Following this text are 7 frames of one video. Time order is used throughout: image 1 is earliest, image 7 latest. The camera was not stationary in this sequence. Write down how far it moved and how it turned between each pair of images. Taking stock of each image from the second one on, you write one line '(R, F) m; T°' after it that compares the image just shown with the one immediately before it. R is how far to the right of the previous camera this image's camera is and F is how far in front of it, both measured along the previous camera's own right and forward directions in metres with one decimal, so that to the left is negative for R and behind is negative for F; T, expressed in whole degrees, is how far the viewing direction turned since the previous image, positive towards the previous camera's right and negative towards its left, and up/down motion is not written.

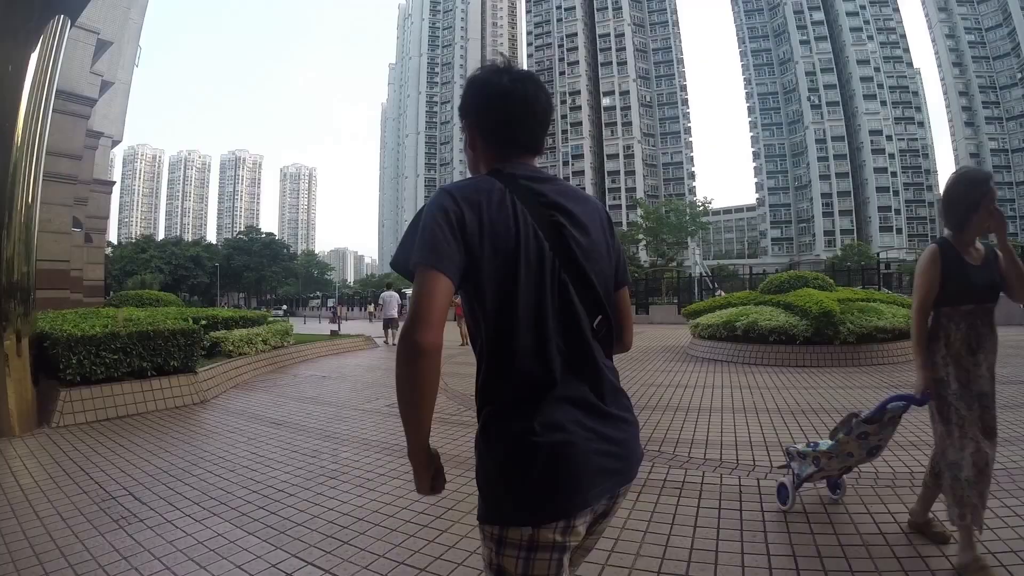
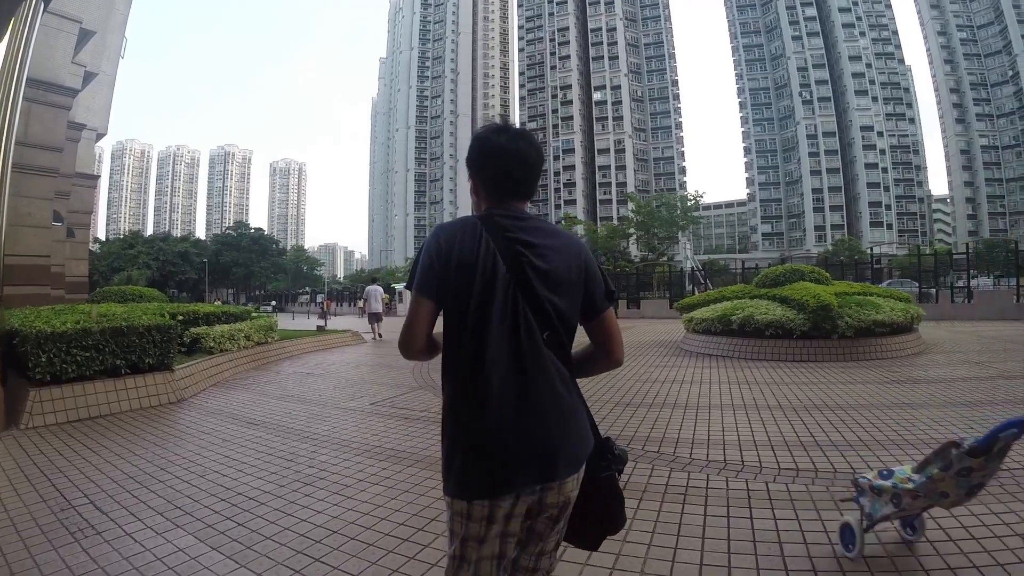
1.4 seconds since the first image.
(0.0, +0.2) m; +1°
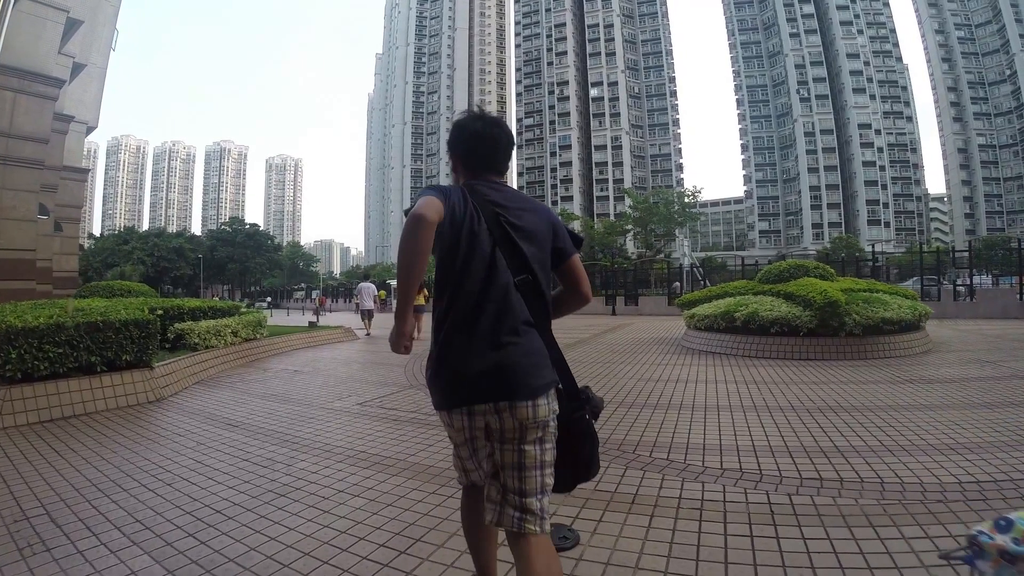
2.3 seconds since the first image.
(0.0, +0.3) m; 0°
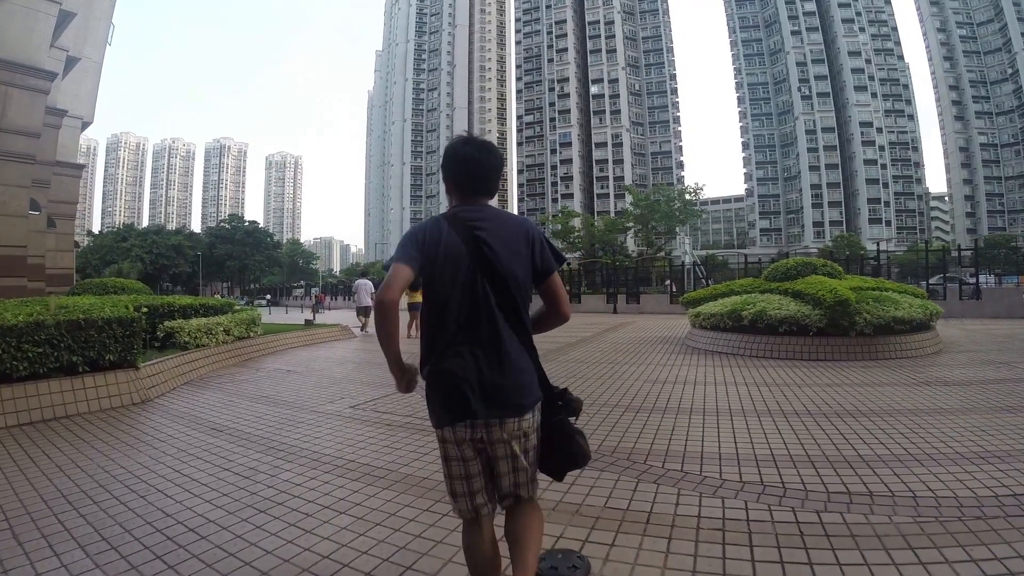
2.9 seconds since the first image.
(0.0, +0.2) m; 0°
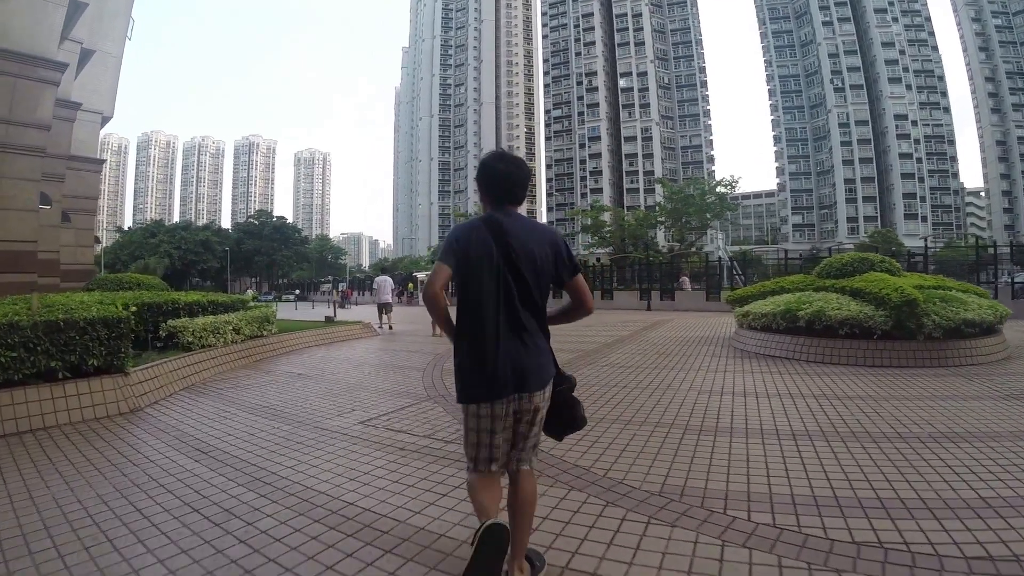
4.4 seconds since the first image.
(-0.1, +0.6) m; -3°
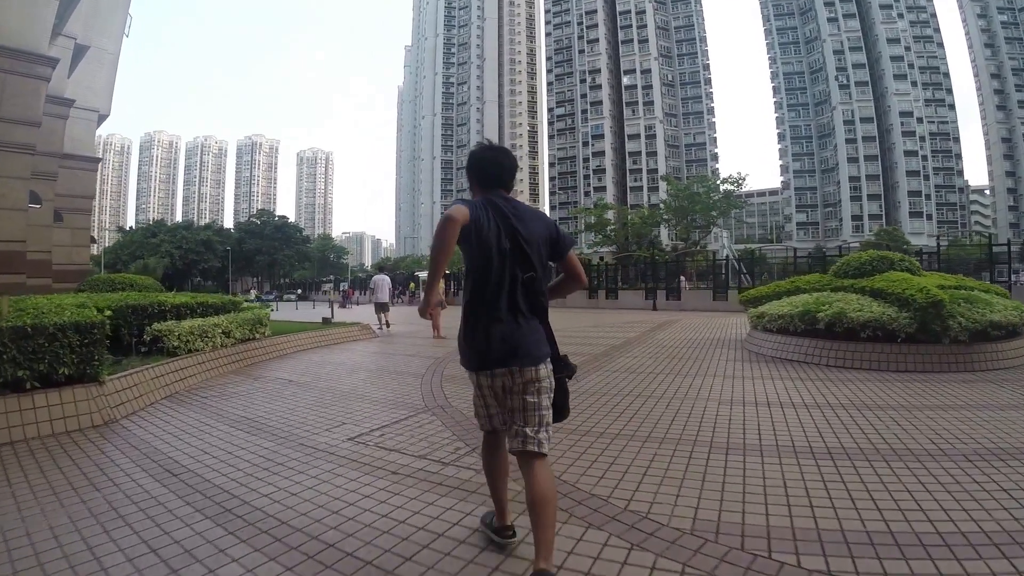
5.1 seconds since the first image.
(0.0, +0.3) m; 0°
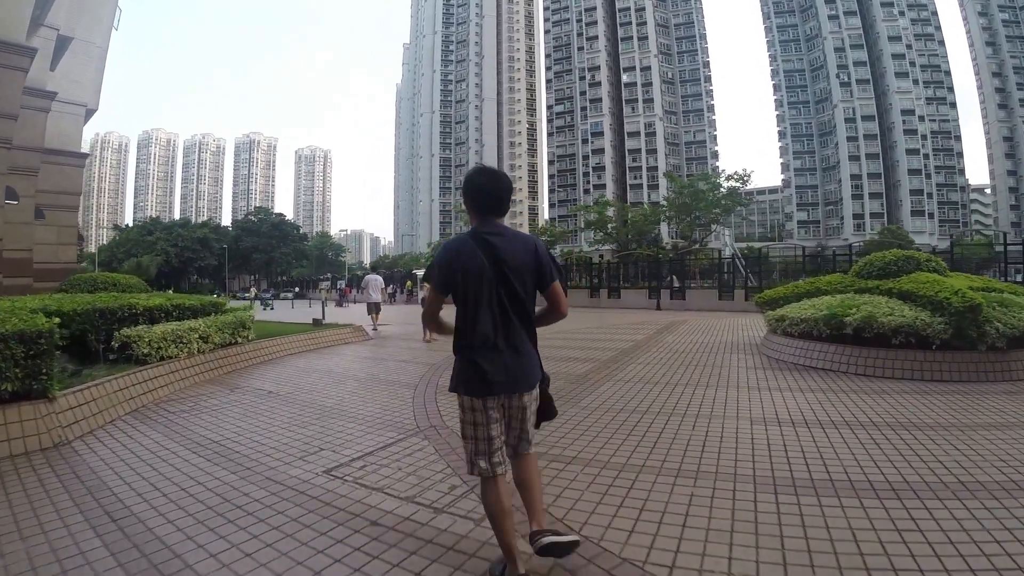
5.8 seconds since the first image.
(0.0, +0.5) m; 0°
